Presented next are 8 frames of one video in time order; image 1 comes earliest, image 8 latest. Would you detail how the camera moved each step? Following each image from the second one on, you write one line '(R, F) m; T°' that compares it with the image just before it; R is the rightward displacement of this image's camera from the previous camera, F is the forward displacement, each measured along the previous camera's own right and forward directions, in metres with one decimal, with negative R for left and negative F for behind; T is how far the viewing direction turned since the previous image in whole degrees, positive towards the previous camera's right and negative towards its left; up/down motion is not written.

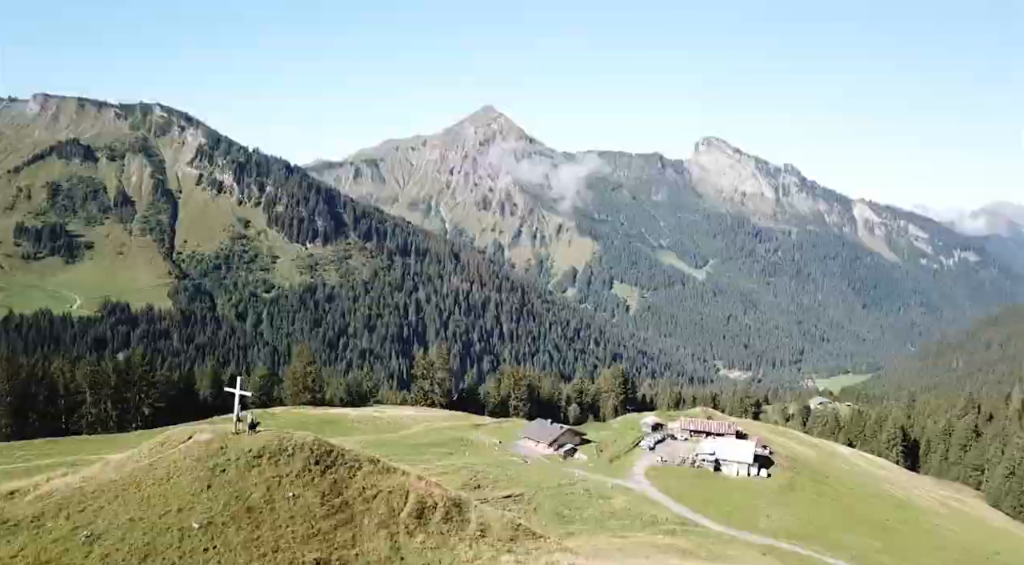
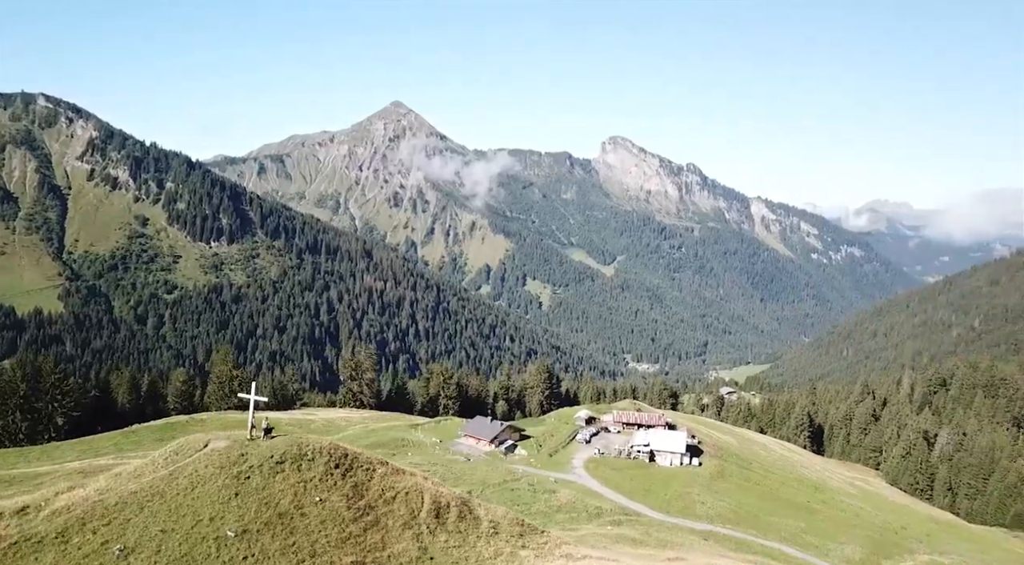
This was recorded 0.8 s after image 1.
(-7.7, -0.9) m; +7°
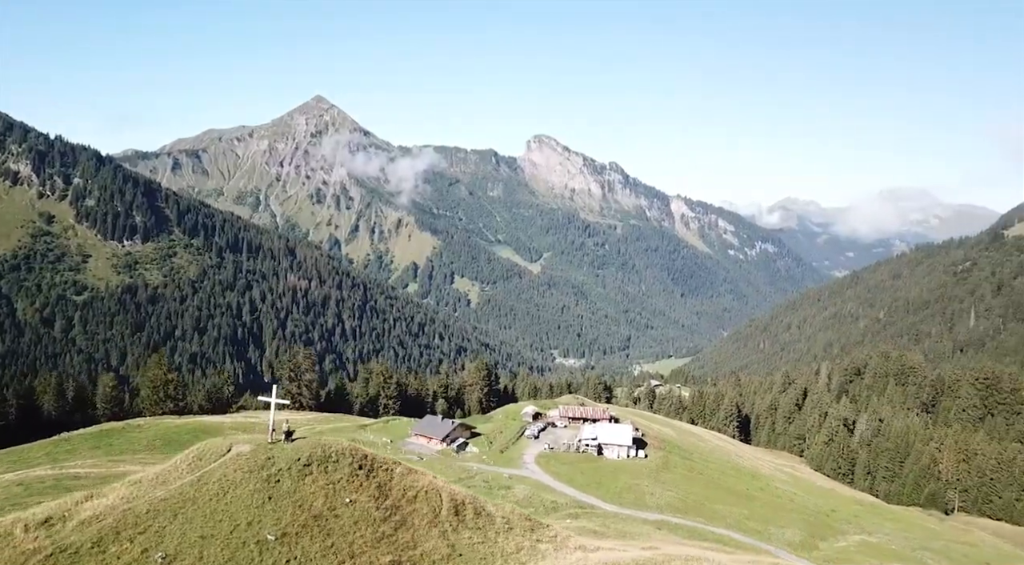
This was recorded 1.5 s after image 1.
(-7.0, -0.5) m; +6°
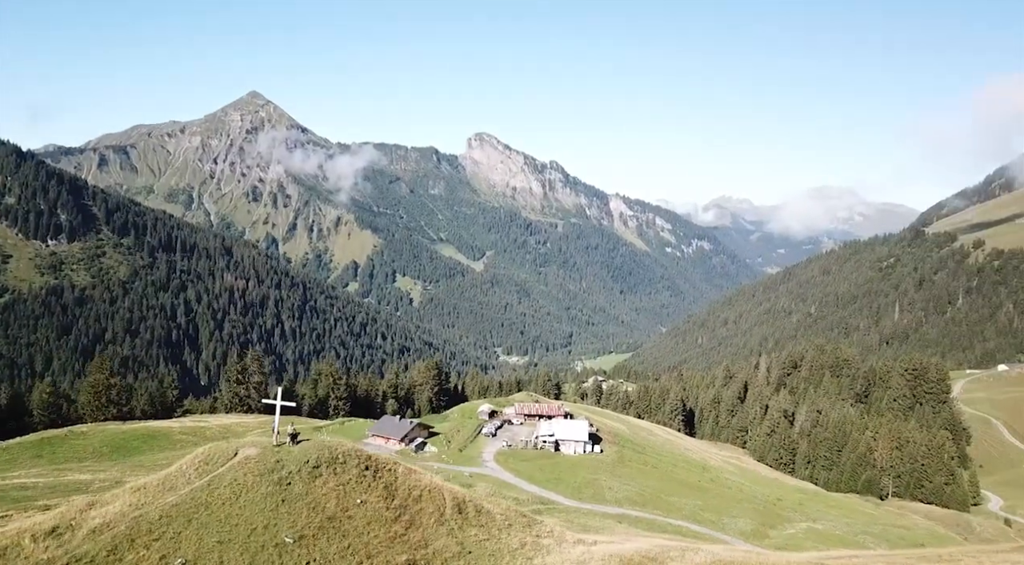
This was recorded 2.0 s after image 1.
(-4.6, -0.2) m; +5°
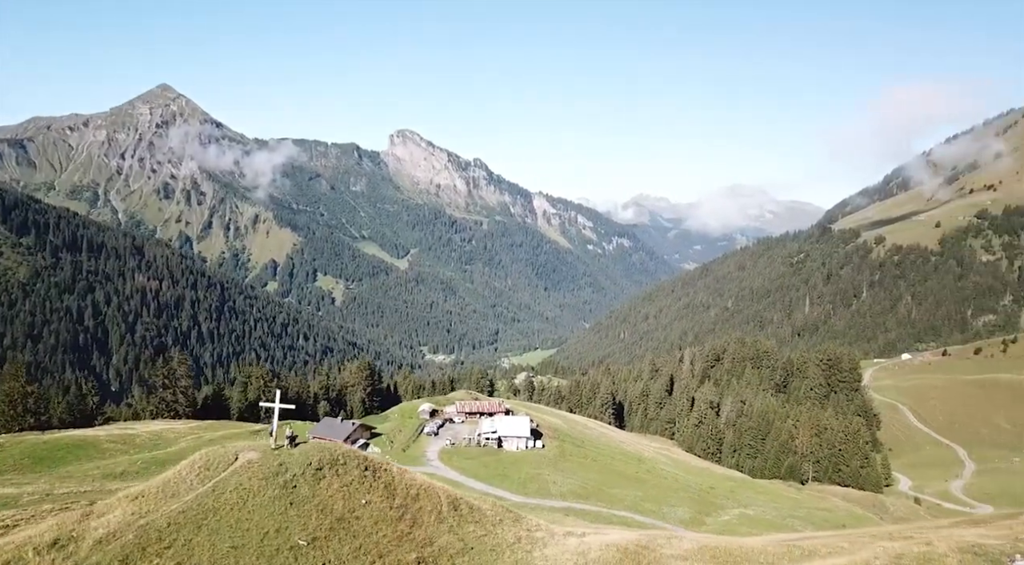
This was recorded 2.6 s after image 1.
(-5.3, -0.2) m; +6°
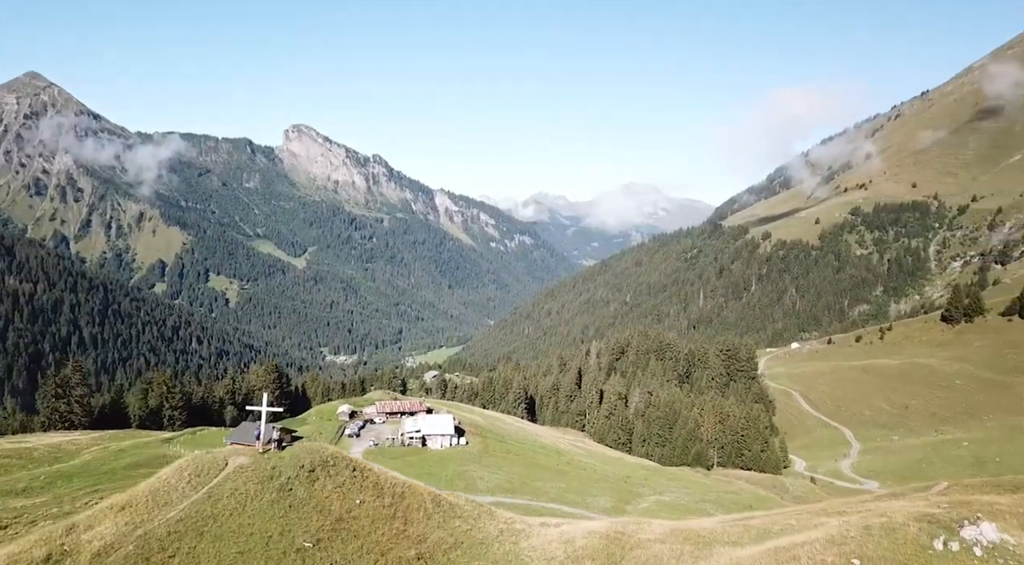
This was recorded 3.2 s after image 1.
(-5.9, -0.1) m; +8°
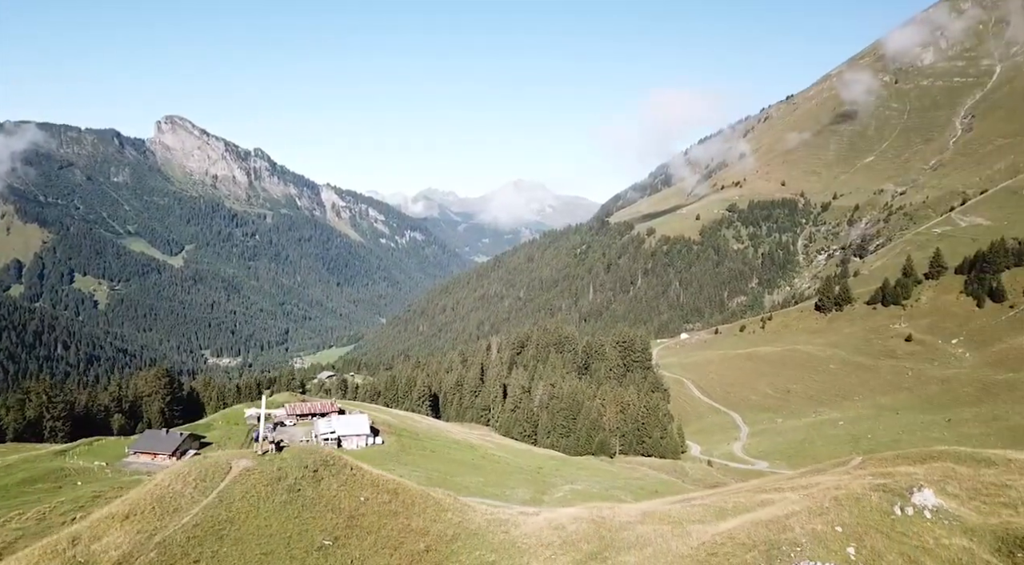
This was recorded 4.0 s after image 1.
(-7.1, -0.1) m; +9°
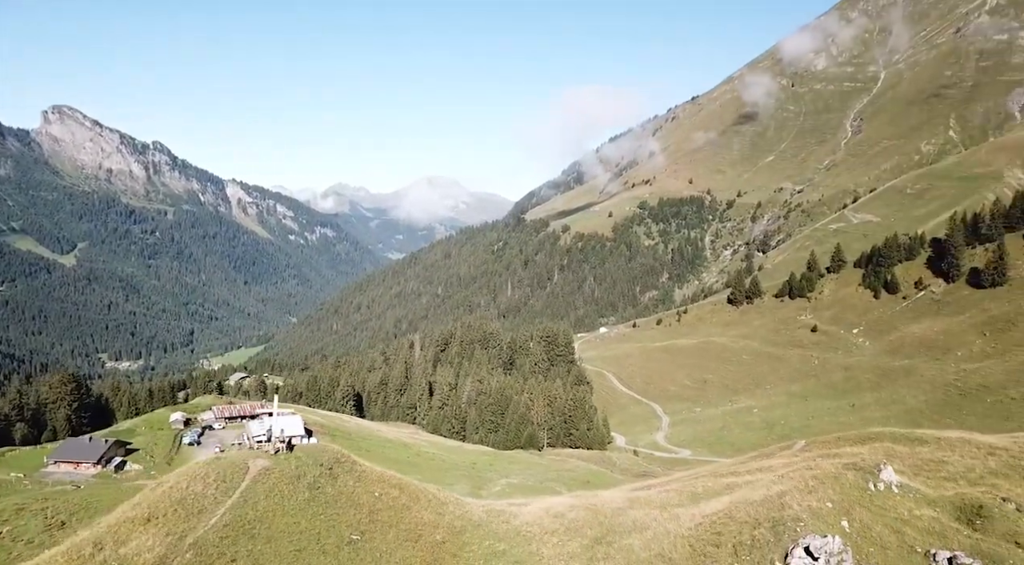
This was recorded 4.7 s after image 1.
(-6.1, 0.0) m; +7°
